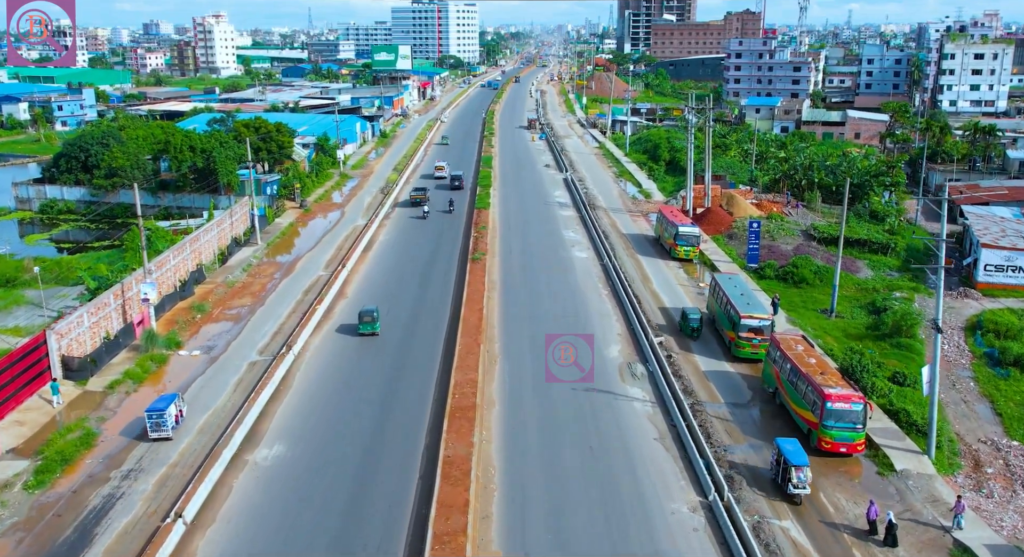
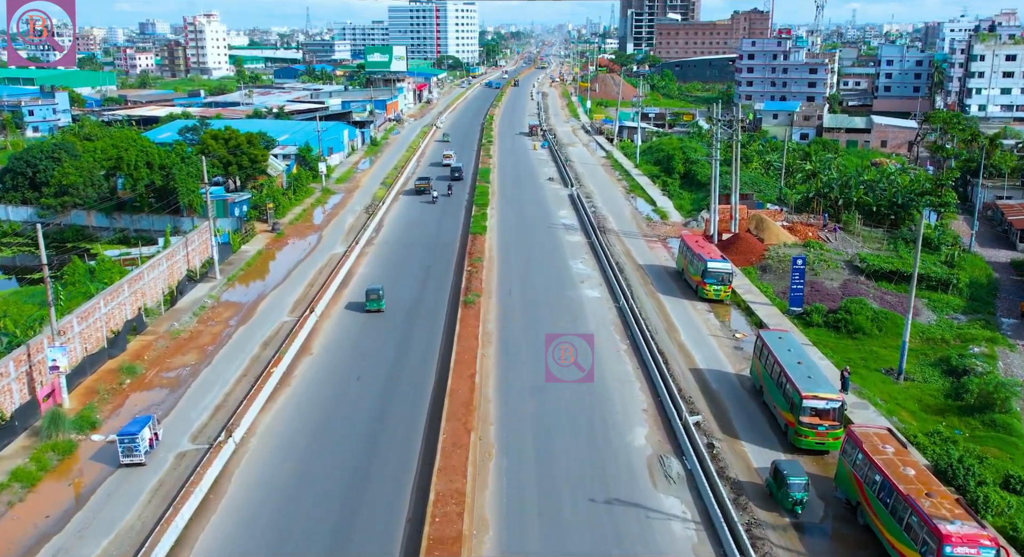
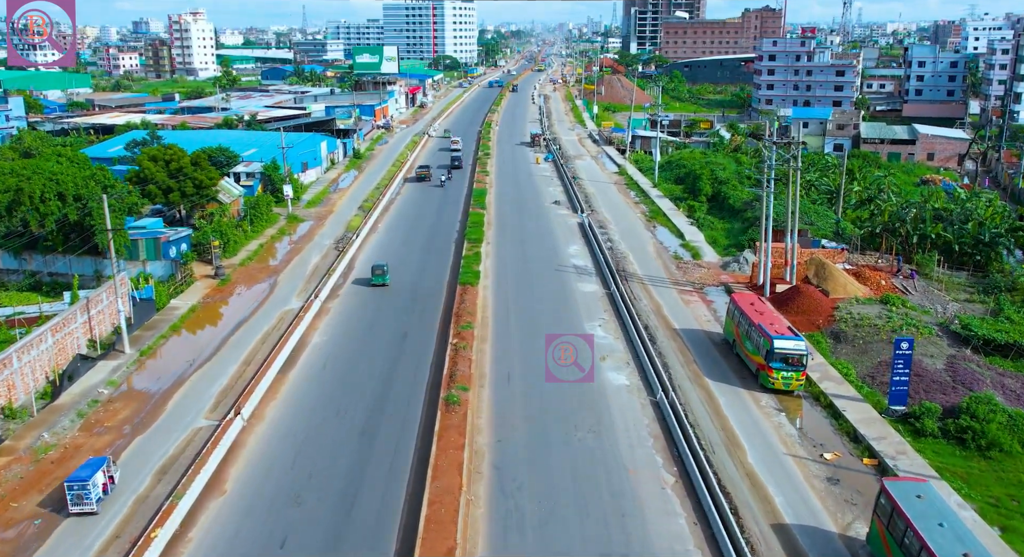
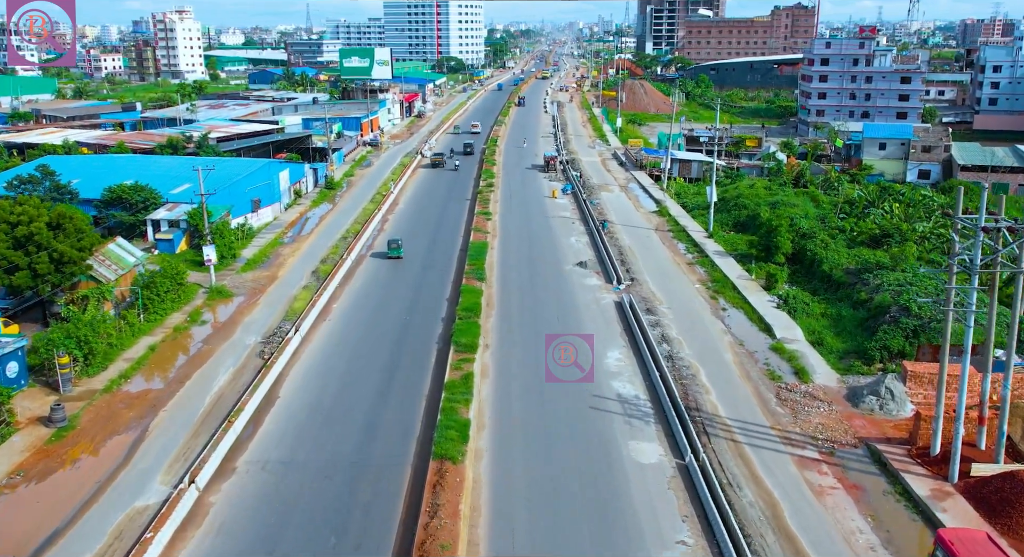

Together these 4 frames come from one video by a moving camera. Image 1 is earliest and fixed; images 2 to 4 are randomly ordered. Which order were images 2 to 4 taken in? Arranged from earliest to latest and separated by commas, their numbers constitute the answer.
2, 3, 4
